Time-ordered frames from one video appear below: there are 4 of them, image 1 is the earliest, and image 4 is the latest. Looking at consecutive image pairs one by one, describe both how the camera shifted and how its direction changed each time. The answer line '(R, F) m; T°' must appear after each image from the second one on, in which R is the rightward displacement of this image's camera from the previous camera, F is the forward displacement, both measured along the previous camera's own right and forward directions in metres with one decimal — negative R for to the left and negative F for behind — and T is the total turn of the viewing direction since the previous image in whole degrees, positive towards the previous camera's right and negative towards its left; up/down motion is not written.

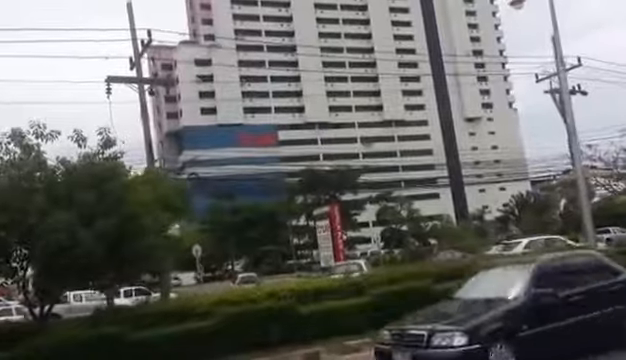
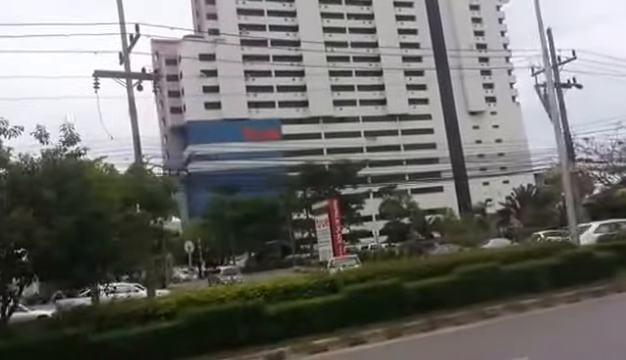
(+0.4, -0.1) m; -1°
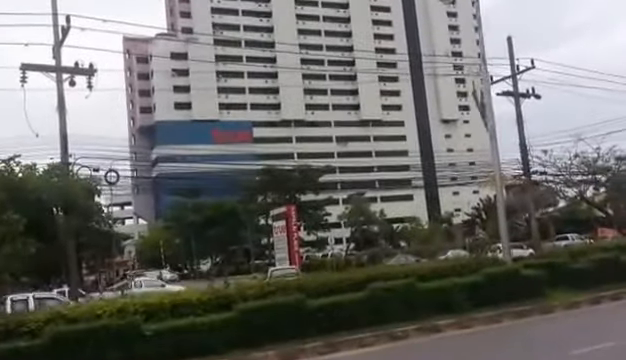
(-1.0, +0.5) m; +4°
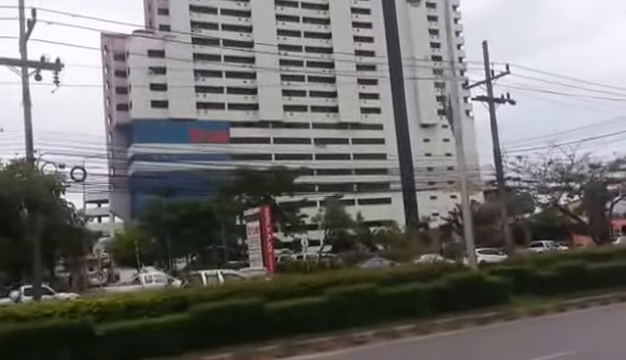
(-0.3, +0.2) m; +2°
